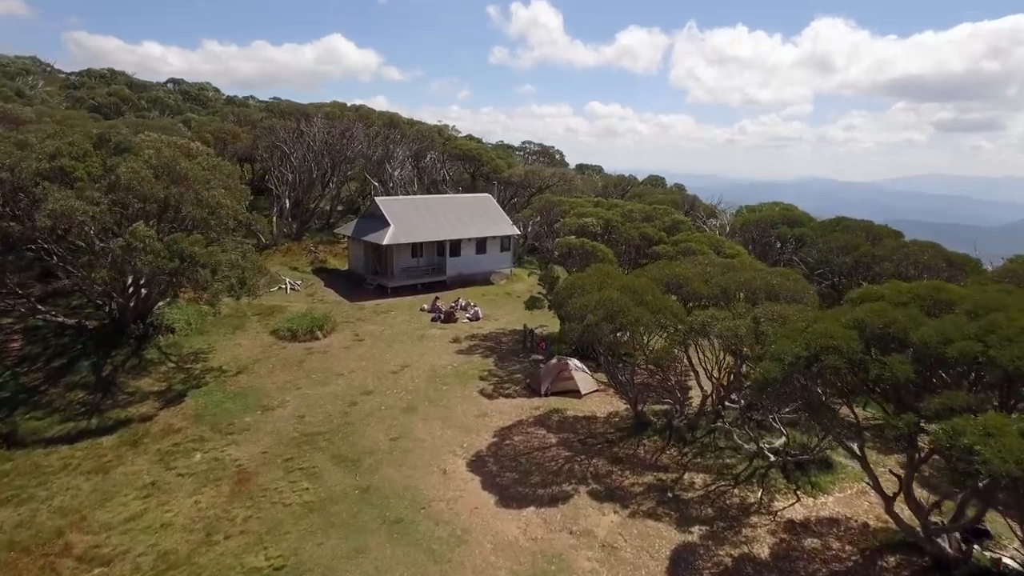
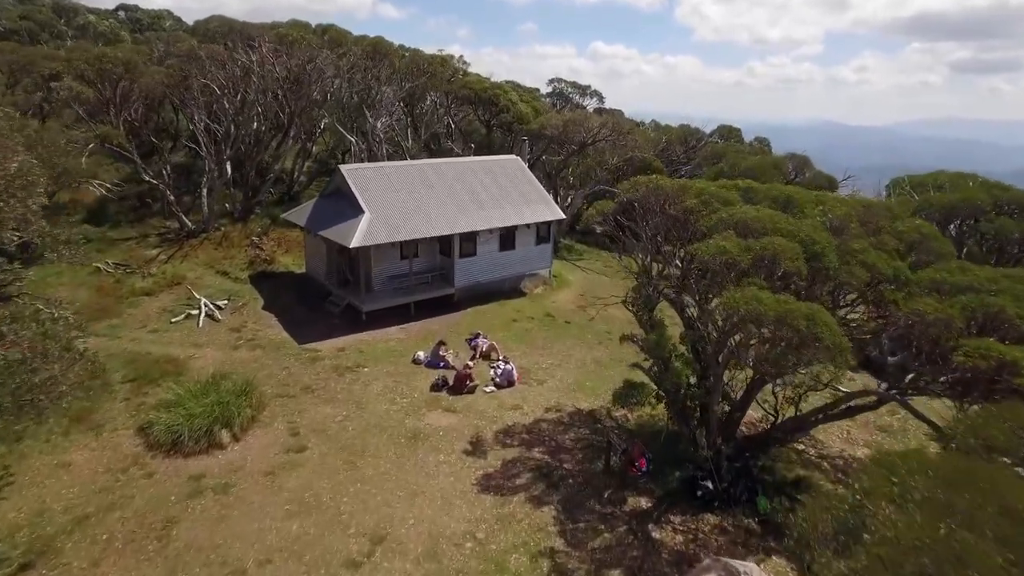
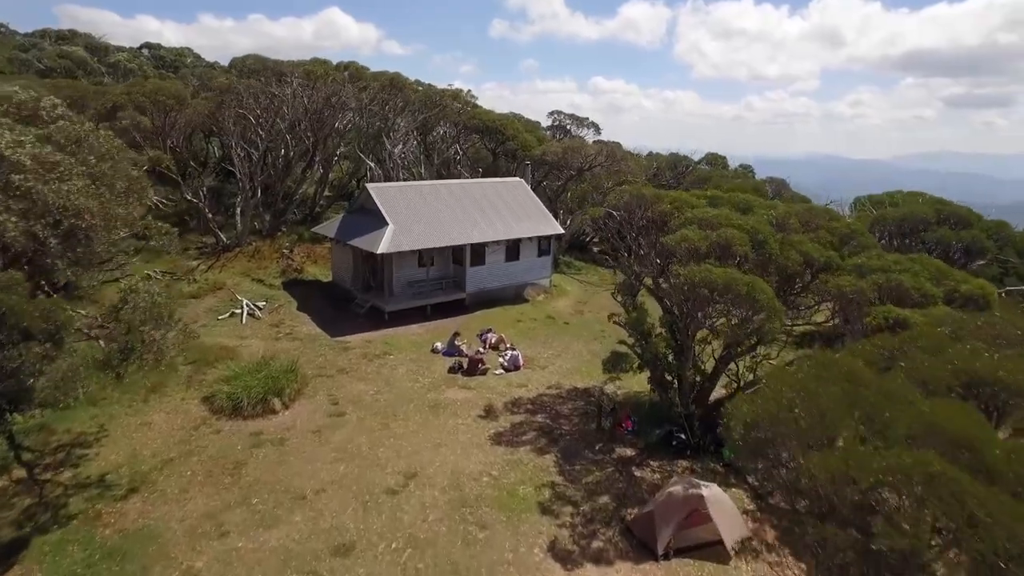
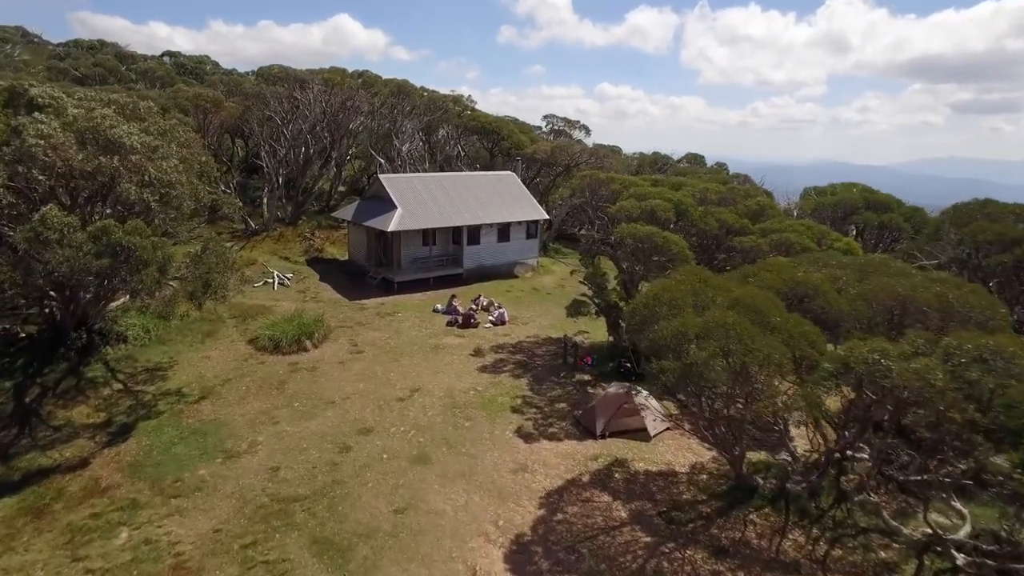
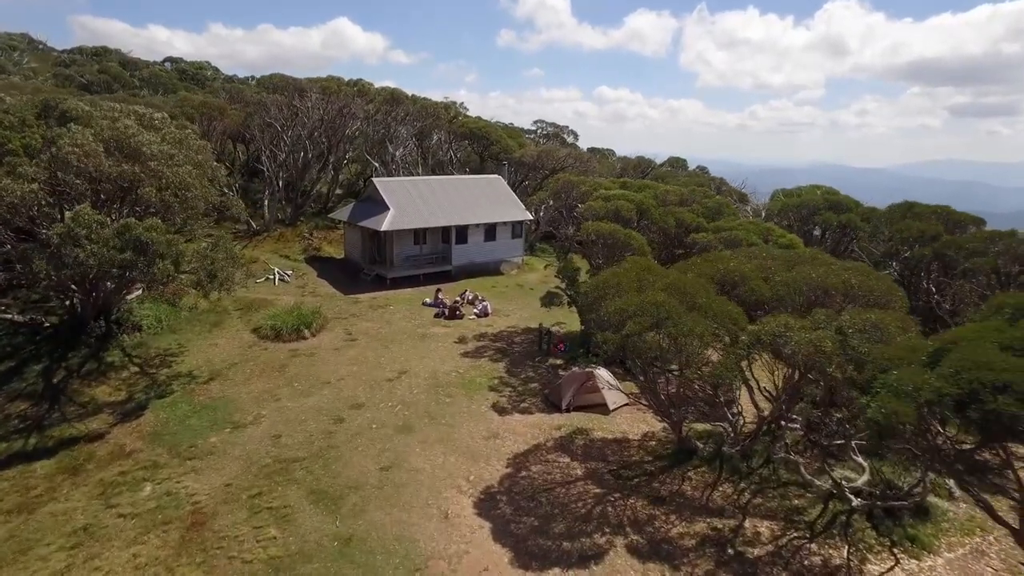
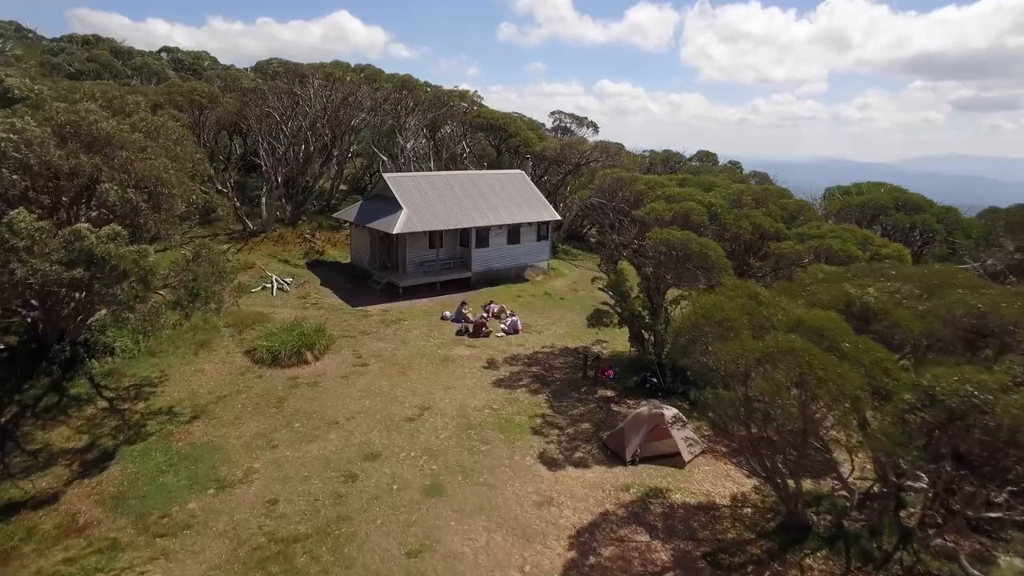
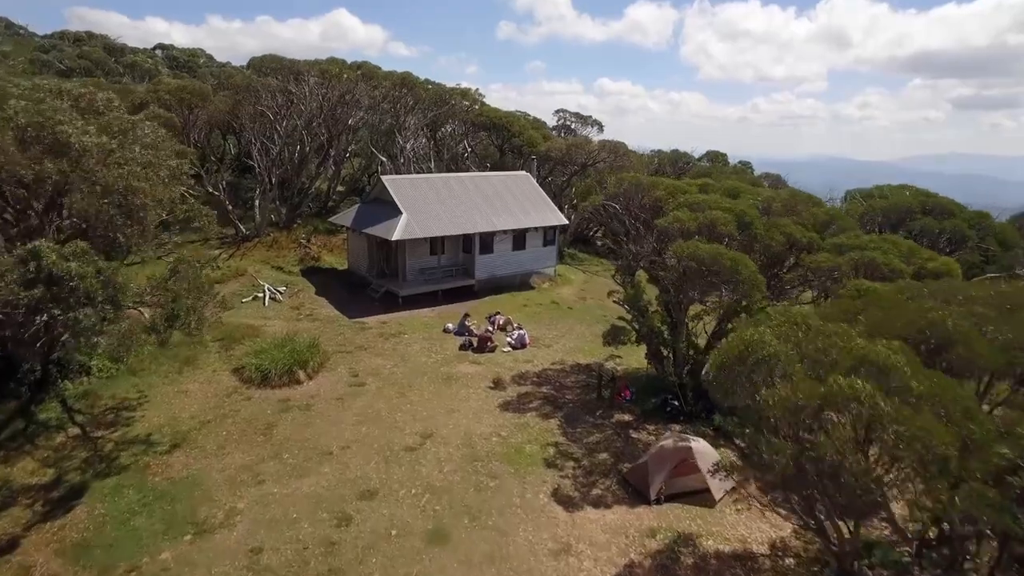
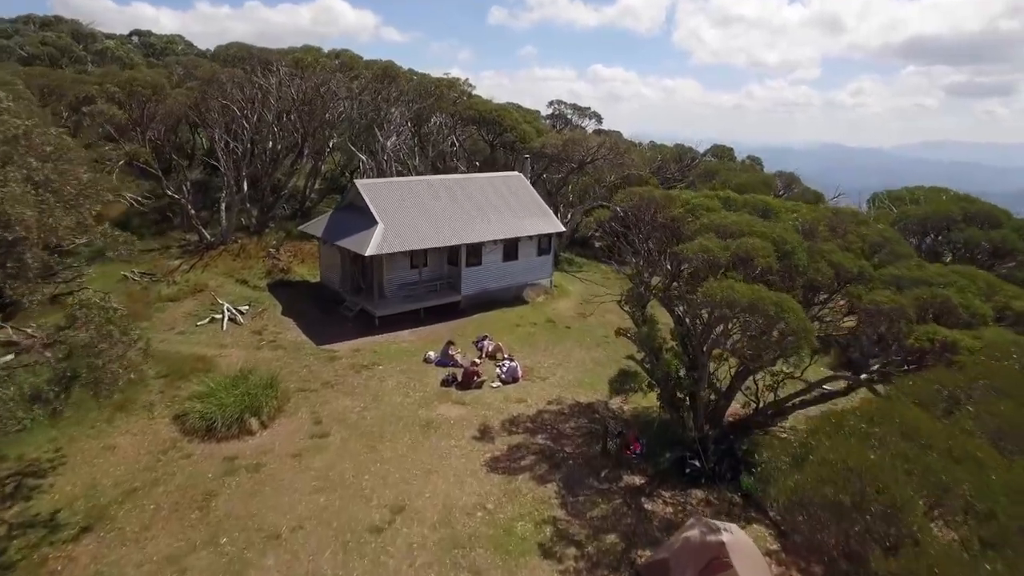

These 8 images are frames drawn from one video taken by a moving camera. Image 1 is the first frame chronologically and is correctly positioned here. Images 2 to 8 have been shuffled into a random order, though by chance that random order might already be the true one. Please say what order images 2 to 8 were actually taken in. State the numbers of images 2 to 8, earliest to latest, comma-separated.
5, 4, 6, 7, 3, 8, 2
